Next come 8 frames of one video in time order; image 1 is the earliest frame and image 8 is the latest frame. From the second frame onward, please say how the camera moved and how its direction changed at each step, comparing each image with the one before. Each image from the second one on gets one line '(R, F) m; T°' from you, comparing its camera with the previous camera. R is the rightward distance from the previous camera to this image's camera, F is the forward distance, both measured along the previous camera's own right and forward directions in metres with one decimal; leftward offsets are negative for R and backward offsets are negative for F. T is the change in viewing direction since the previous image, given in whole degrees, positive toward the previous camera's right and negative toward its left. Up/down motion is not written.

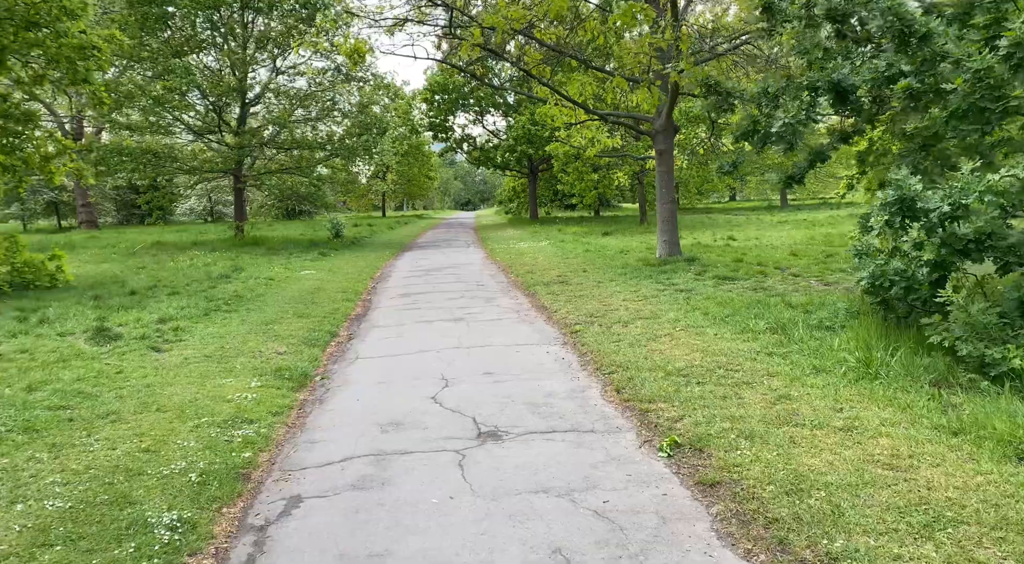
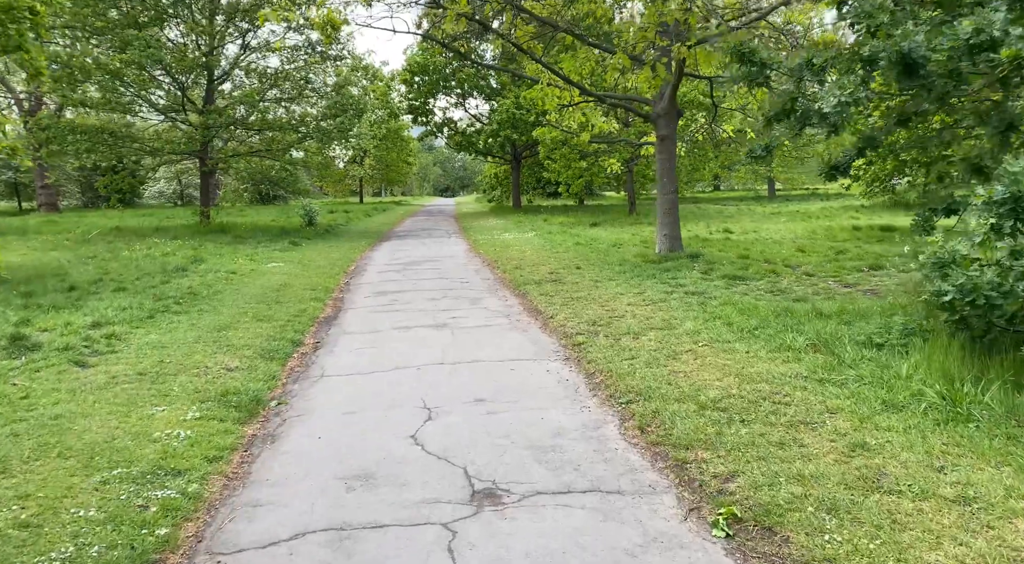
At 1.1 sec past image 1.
(-0.1, +1.2) m; +2°
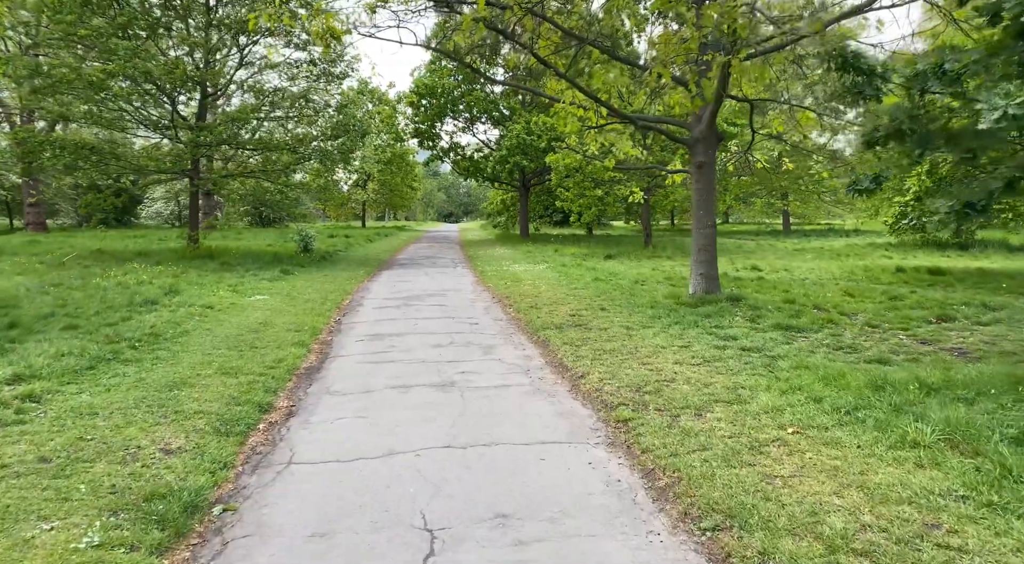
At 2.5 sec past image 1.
(-0.2, +1.6) m; 0°
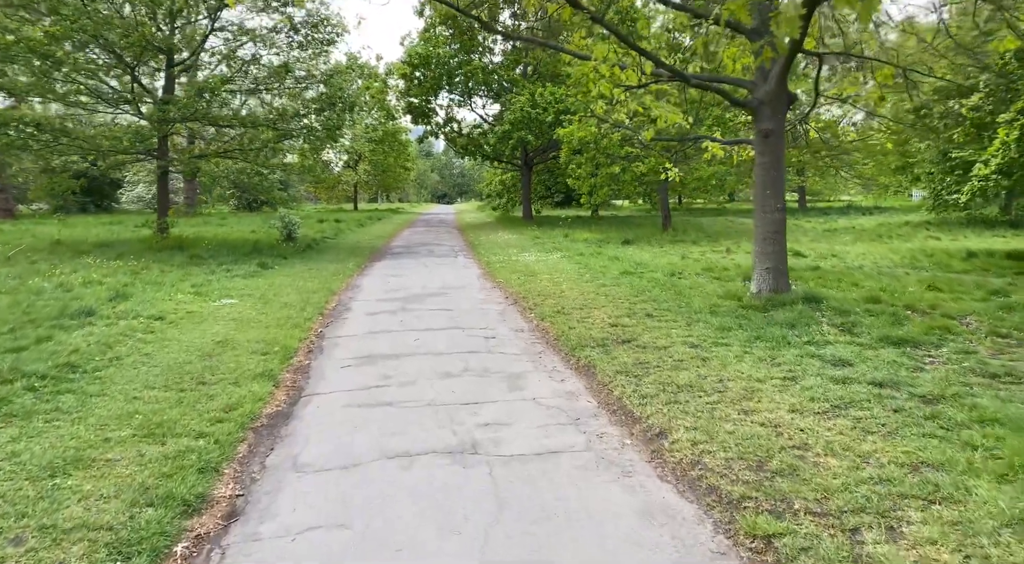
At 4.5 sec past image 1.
(-0.3, +2.2) m; 0°
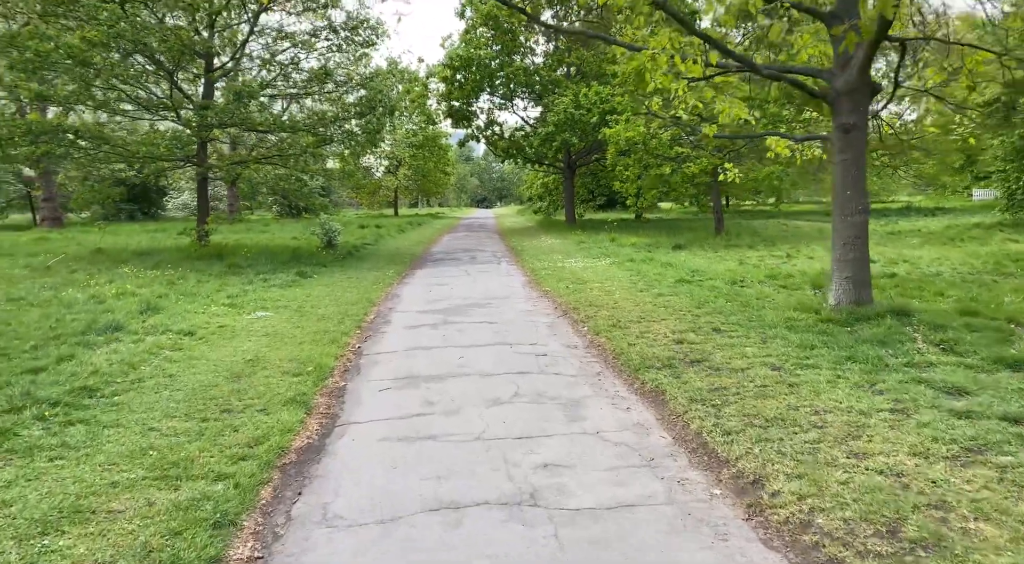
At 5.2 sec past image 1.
(-0.1, +0.7) m; -3°
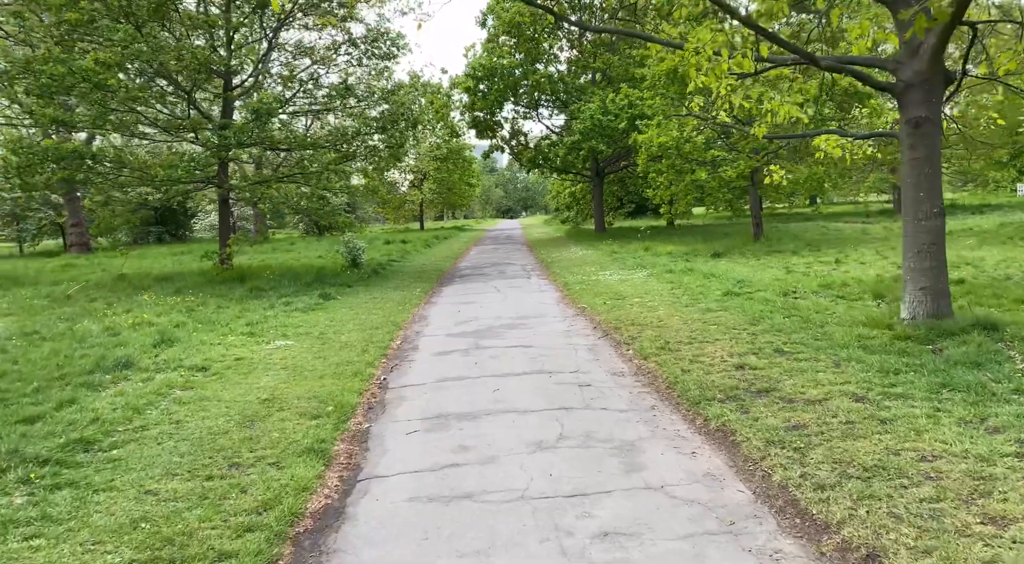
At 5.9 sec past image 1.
(-0.1, +0.7) m; -2°
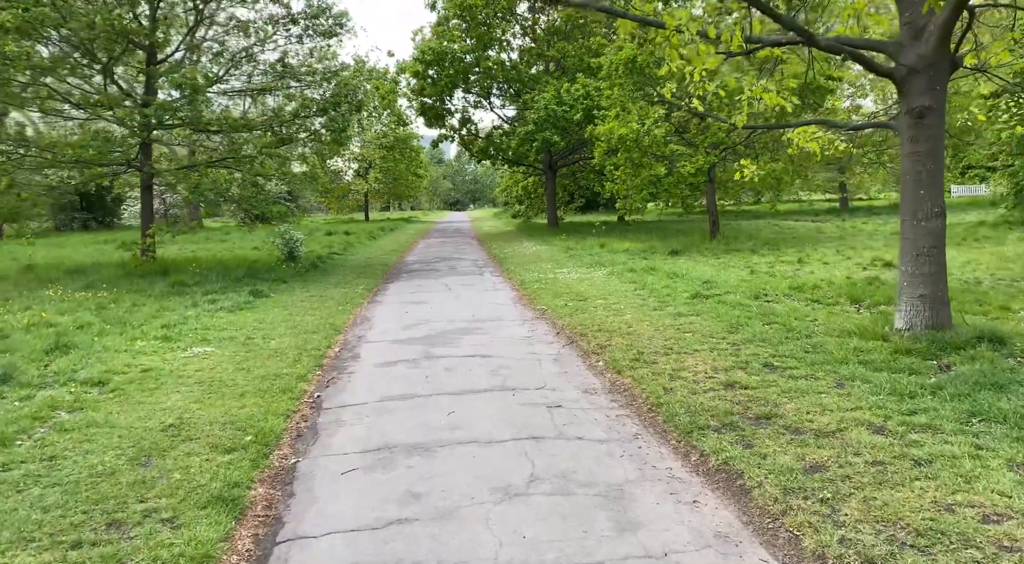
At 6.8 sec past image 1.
(-0.1, +1.0) m; +4°
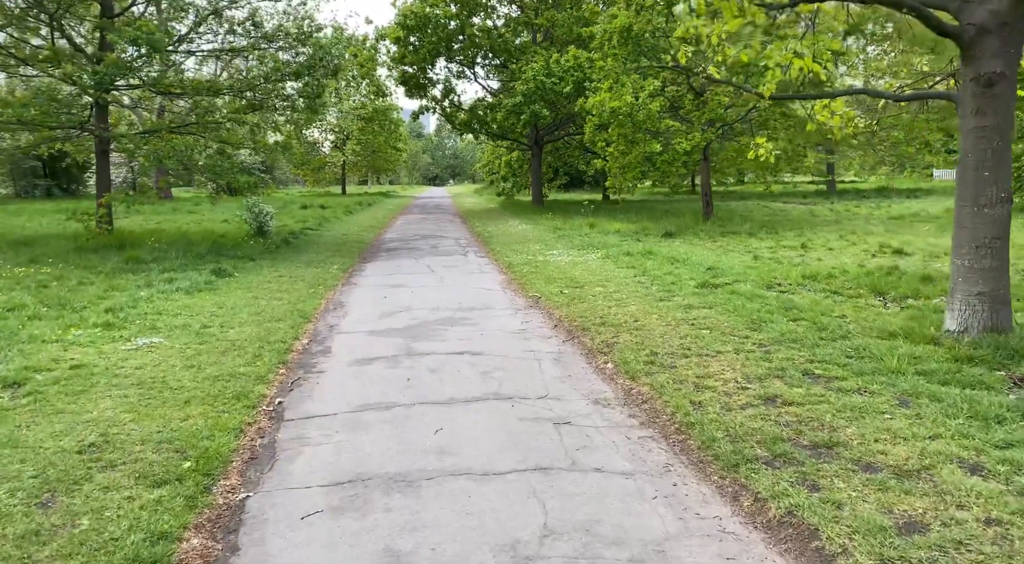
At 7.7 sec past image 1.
(-0.2, +1.1) m; +2°
